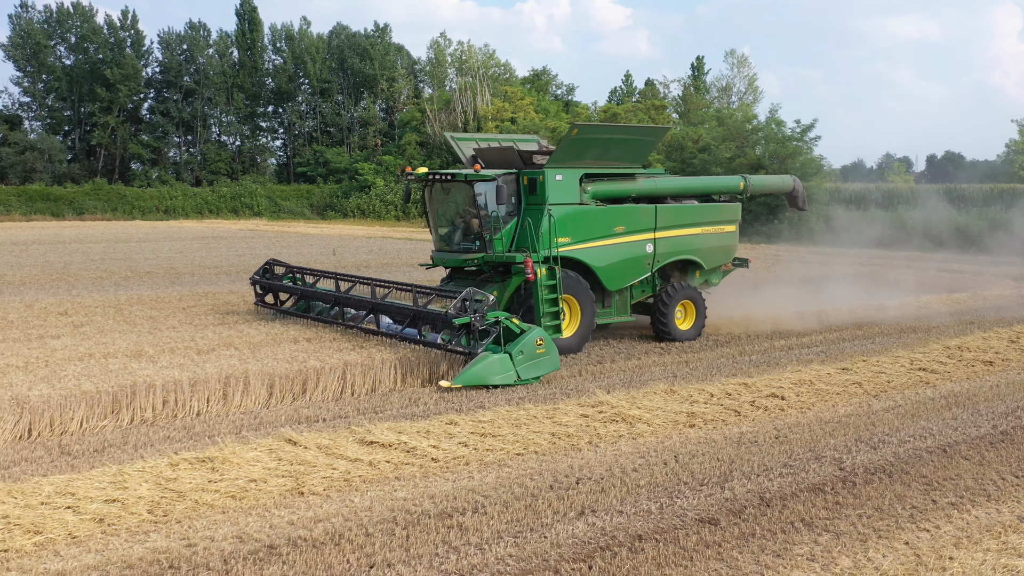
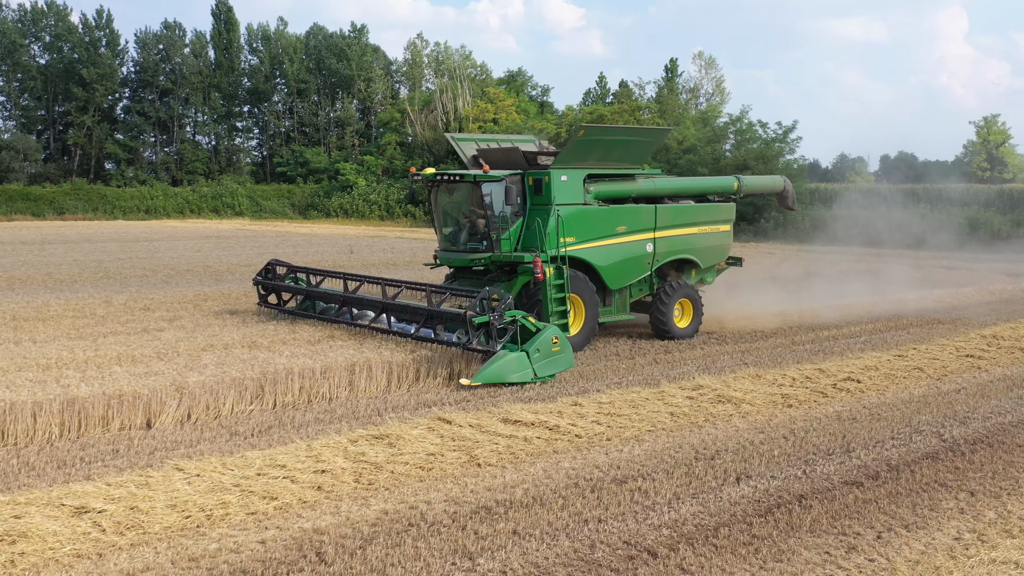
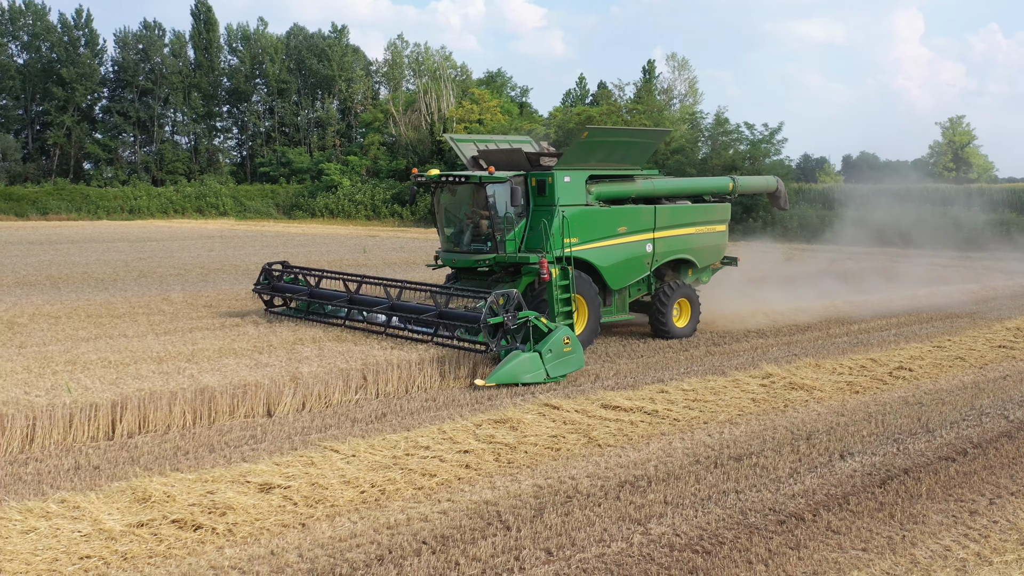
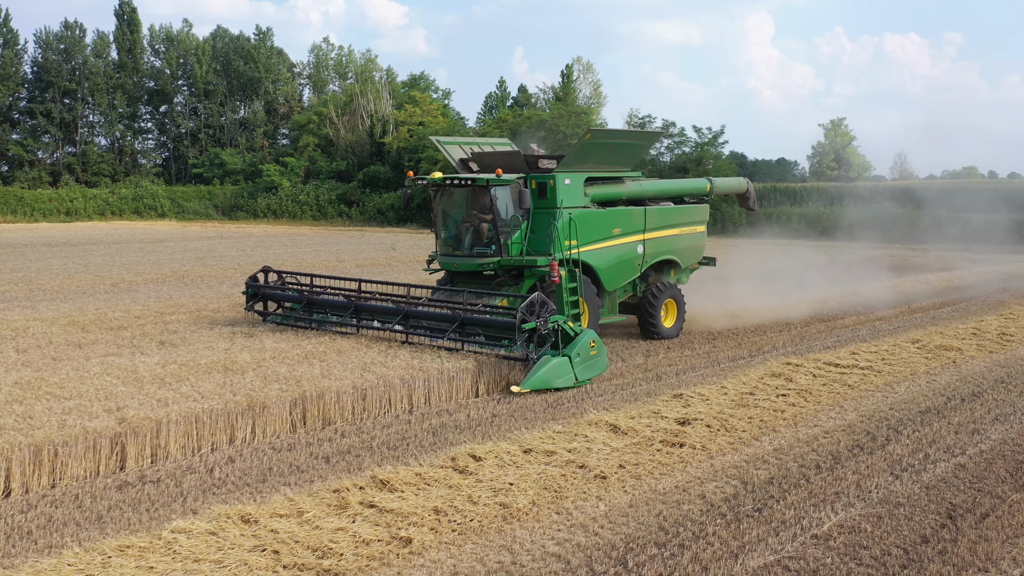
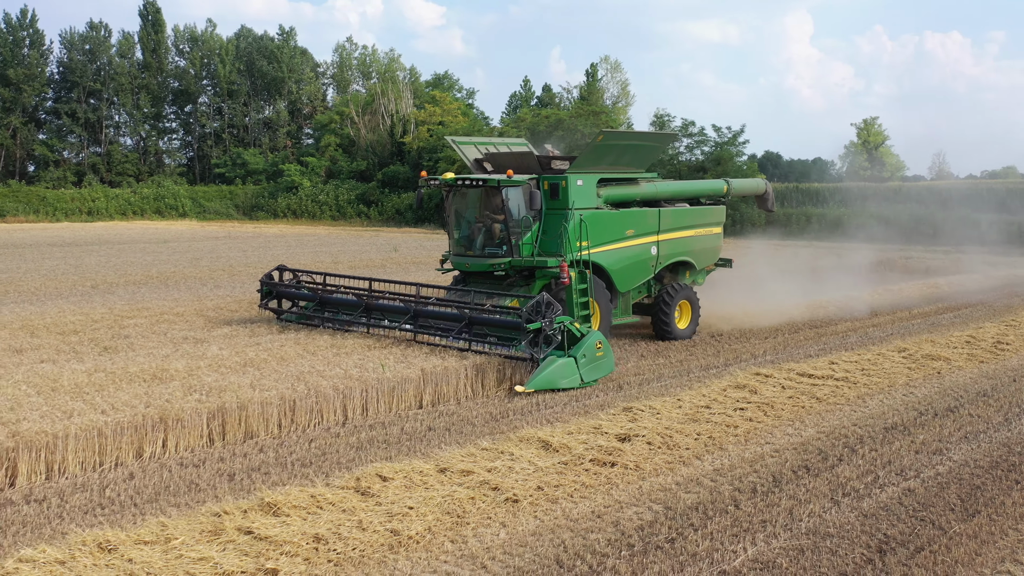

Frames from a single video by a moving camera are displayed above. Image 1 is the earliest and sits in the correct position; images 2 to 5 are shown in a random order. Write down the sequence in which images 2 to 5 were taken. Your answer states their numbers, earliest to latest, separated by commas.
2, 3, 5, 4
